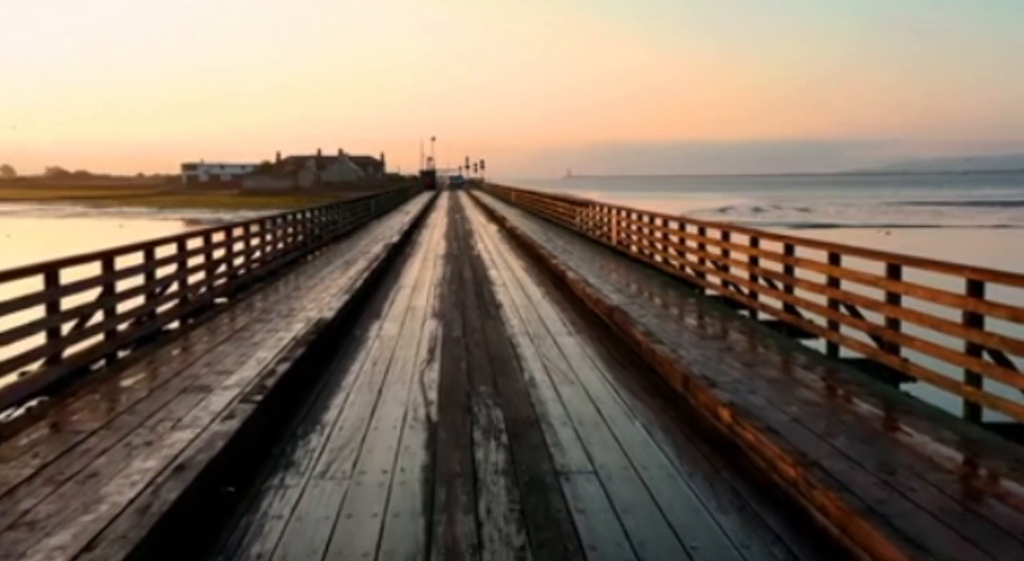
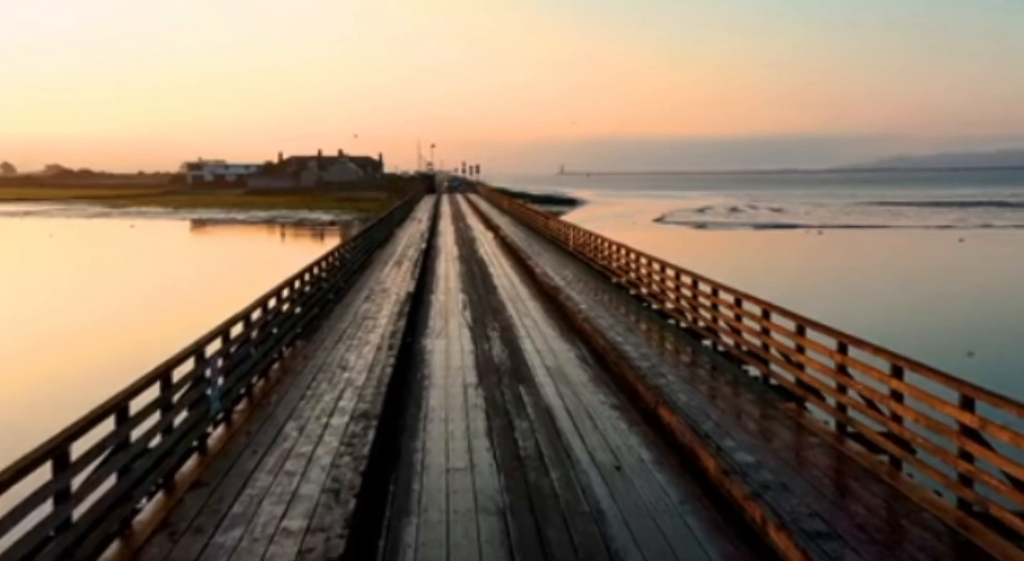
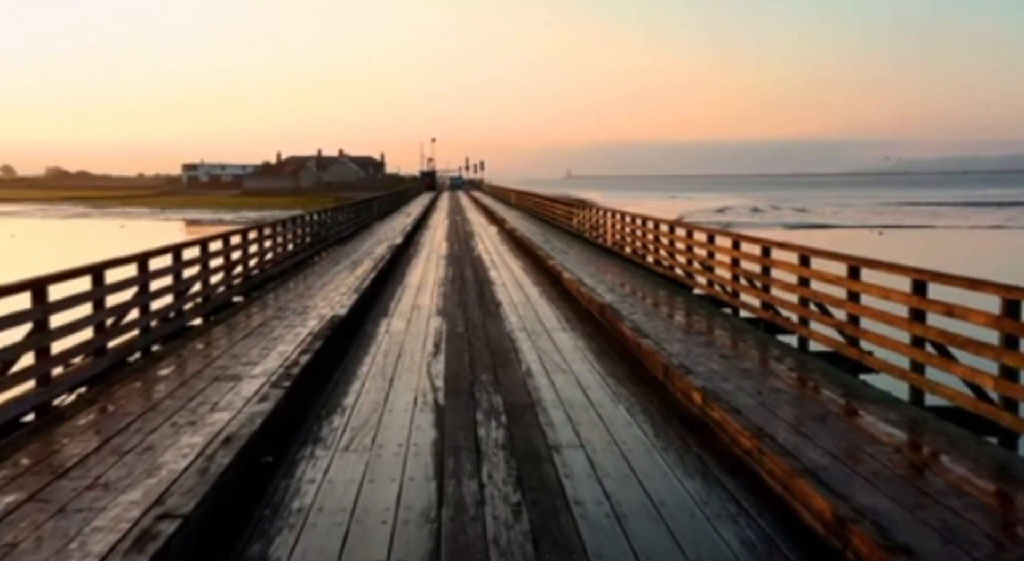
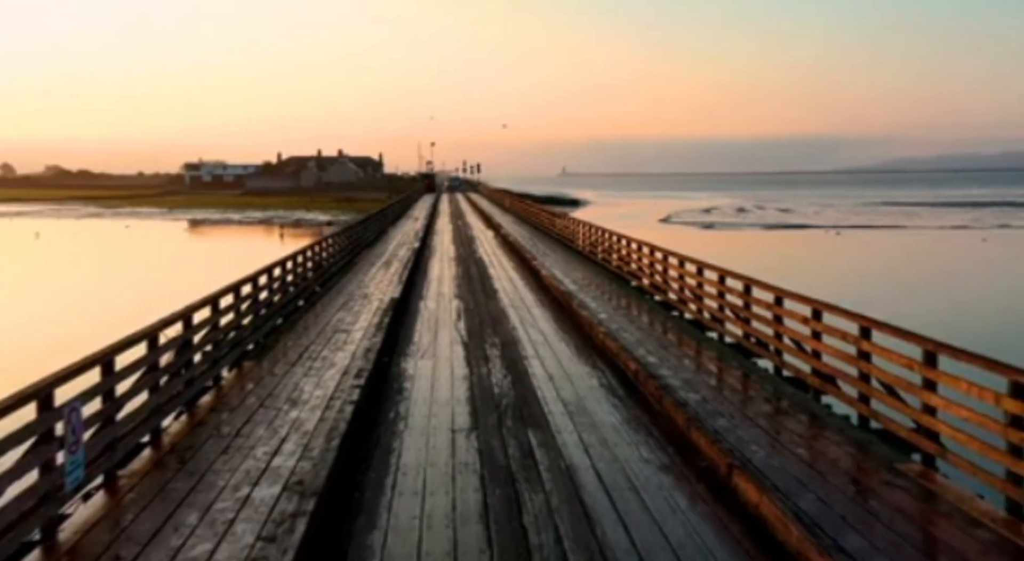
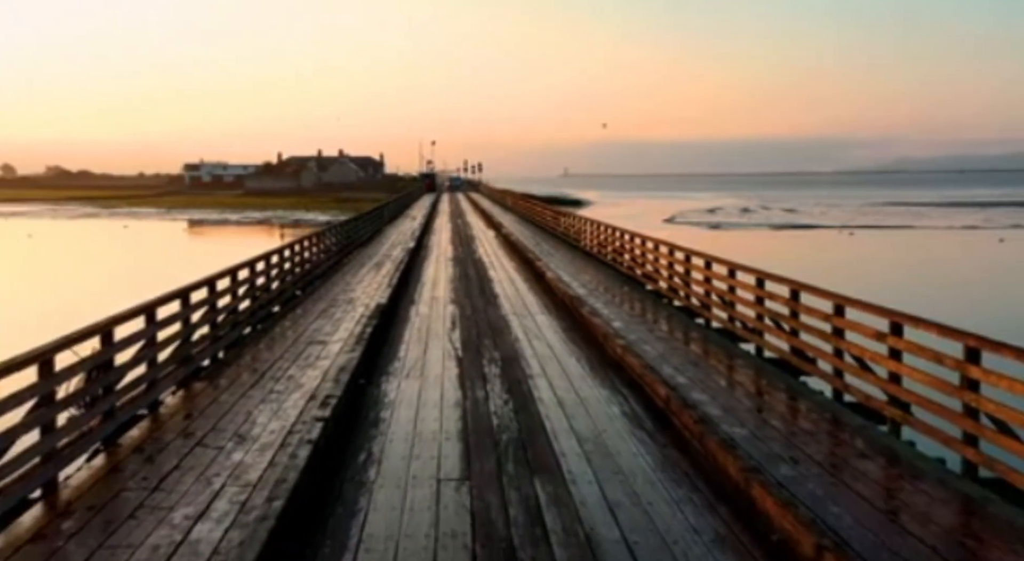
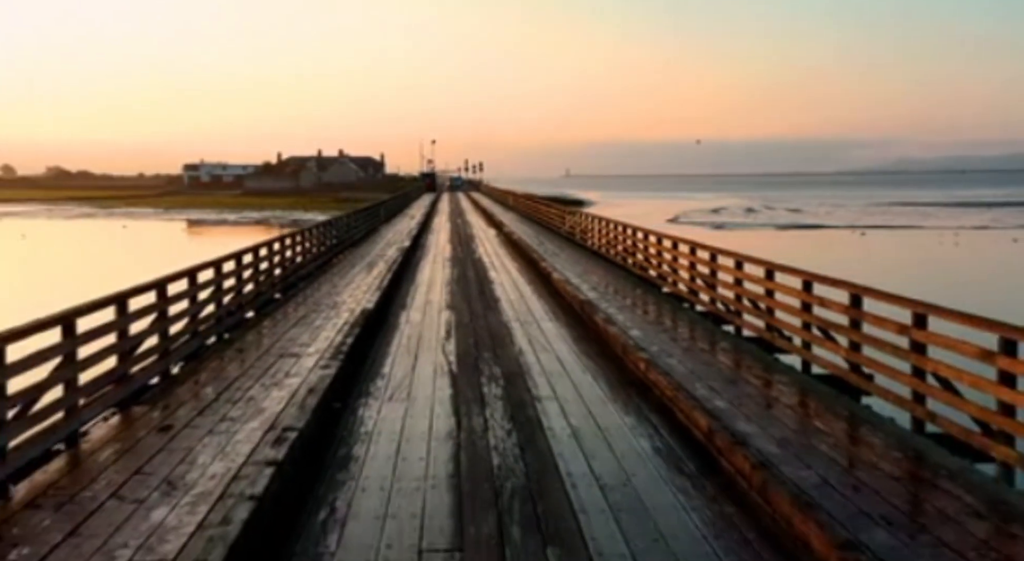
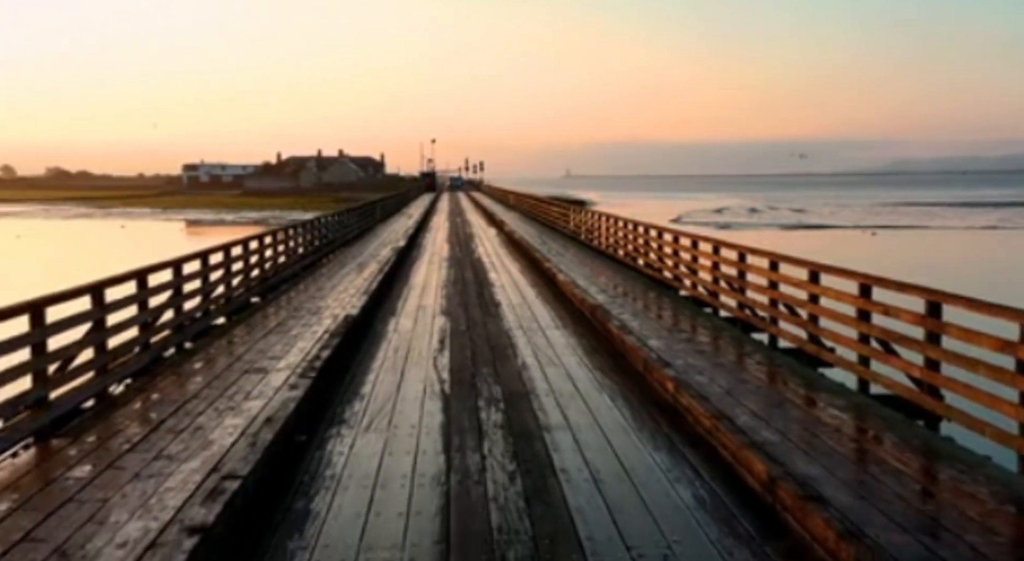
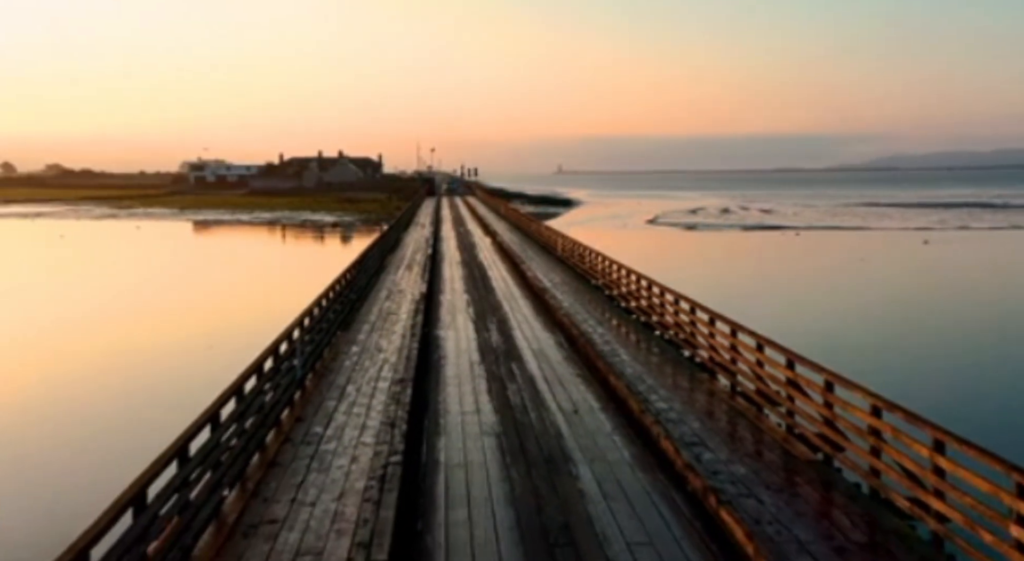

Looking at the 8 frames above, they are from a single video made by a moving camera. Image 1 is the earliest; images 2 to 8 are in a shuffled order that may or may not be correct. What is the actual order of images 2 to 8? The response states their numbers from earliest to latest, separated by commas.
3, 7, 6, 5, 4, 2, 8
